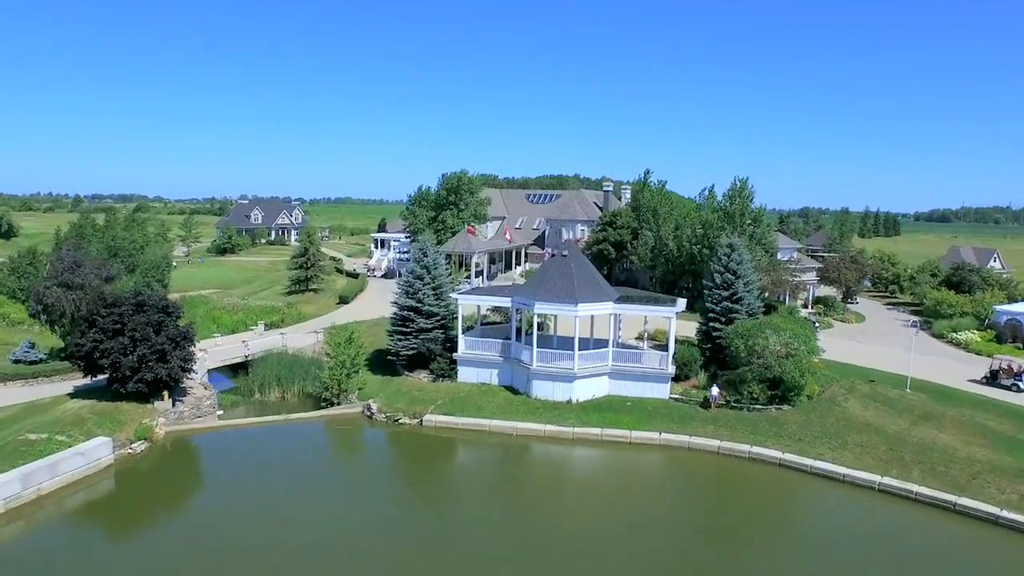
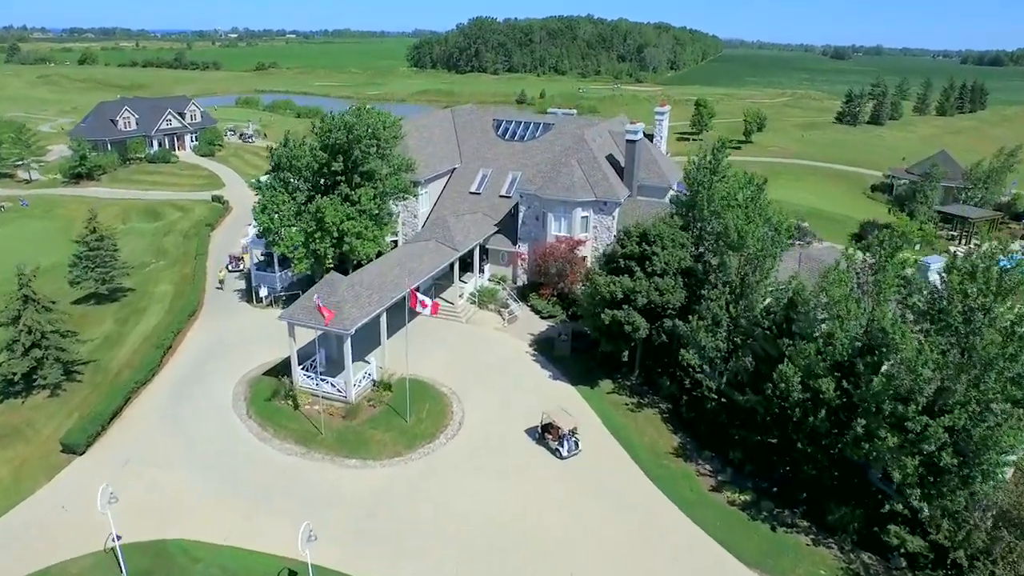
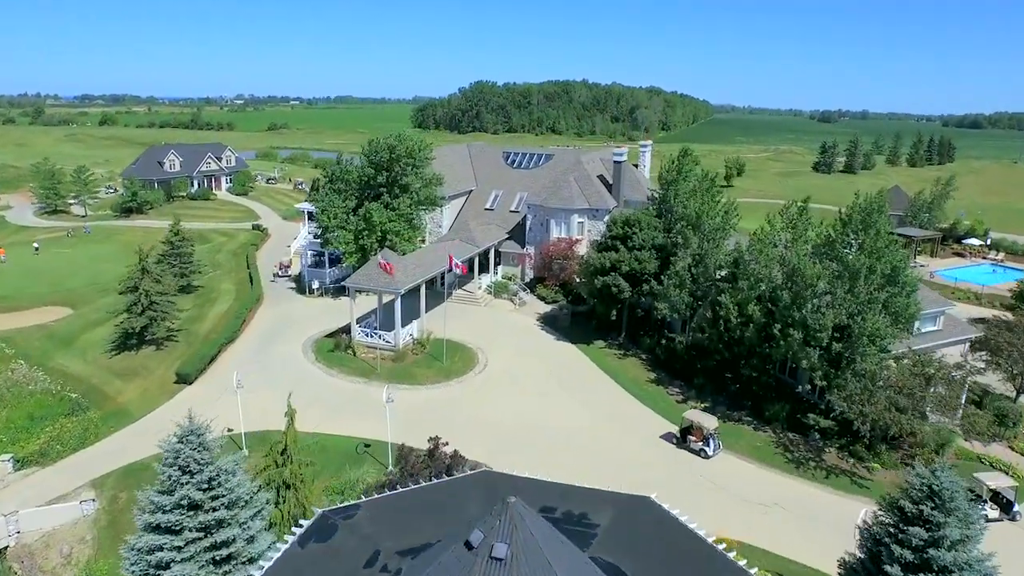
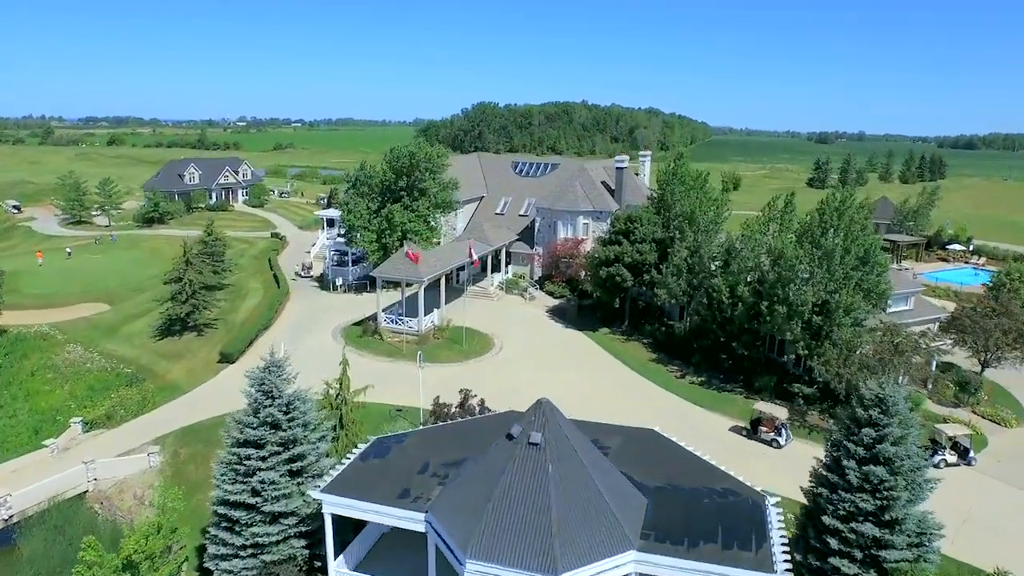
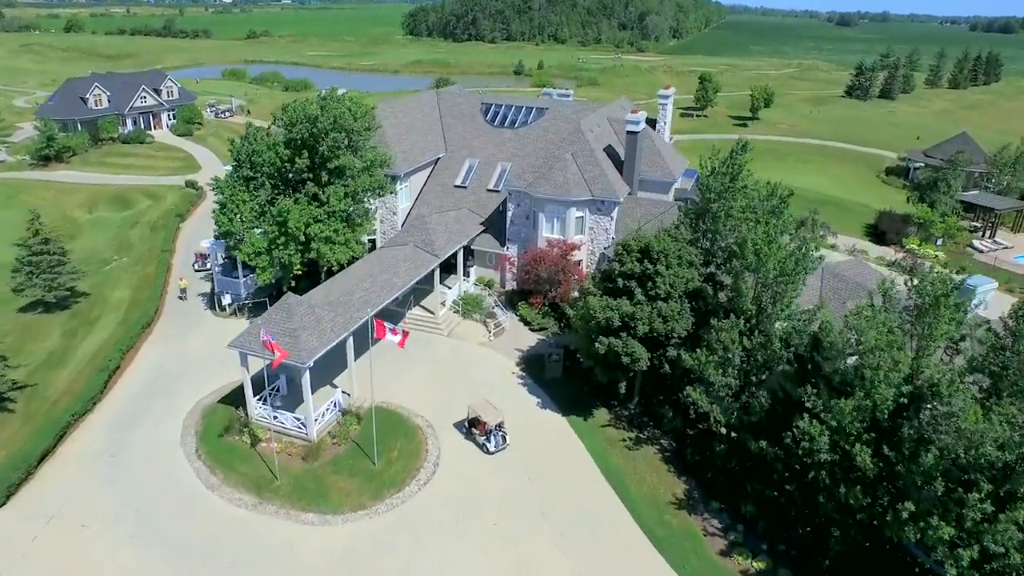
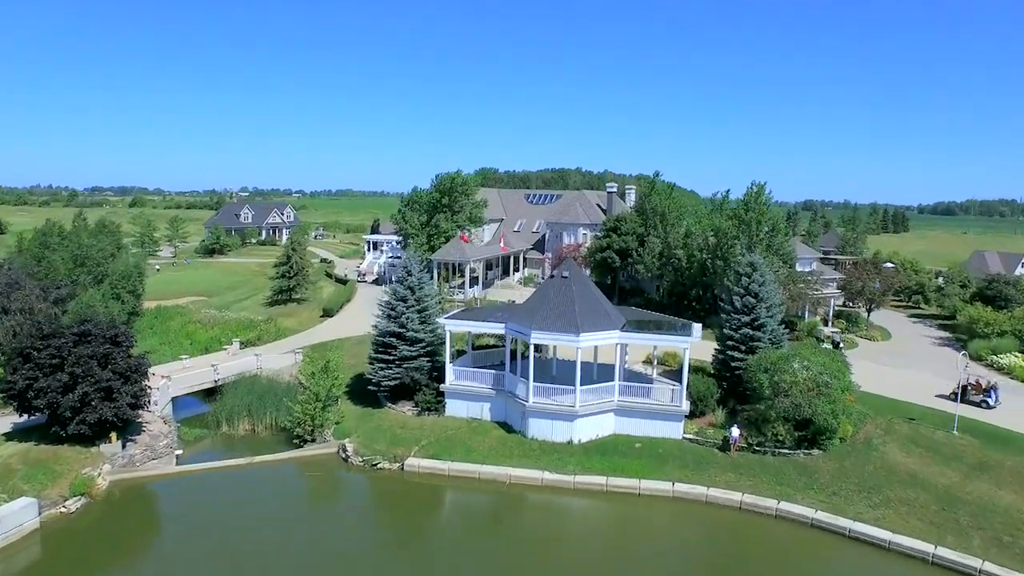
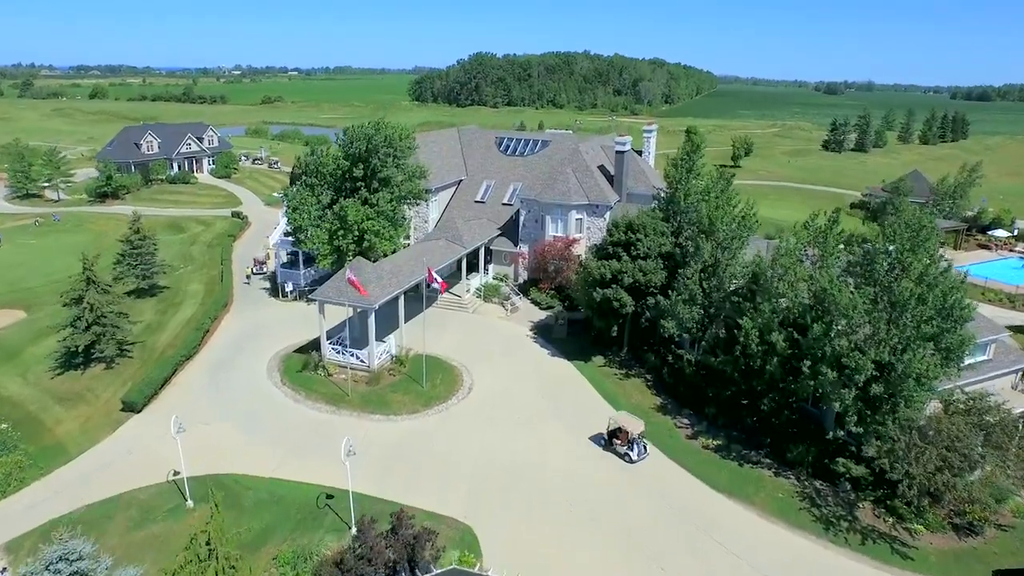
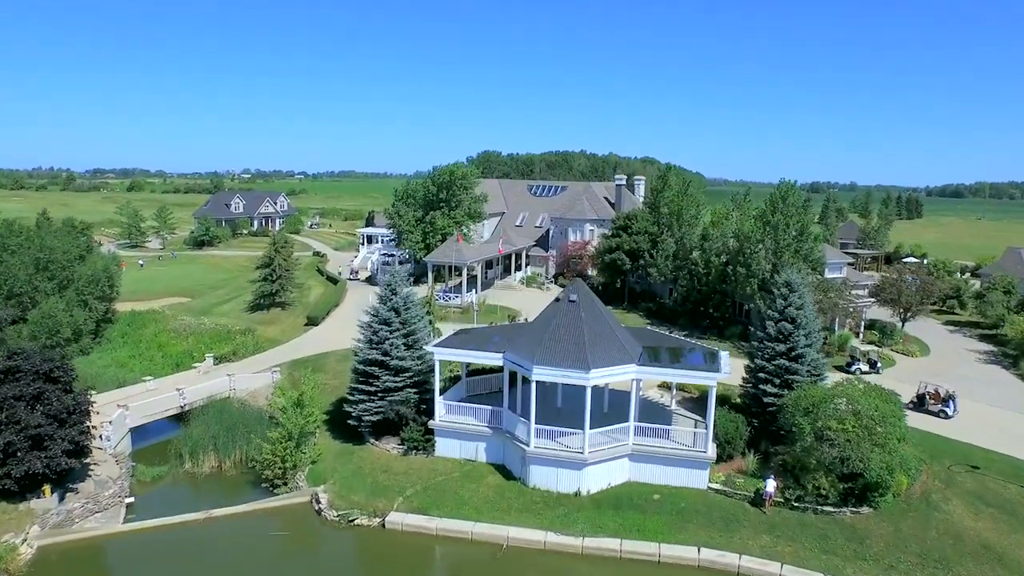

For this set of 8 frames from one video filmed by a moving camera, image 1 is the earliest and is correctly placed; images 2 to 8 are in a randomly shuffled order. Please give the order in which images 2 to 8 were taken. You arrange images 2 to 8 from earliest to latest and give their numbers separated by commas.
6, 8, 4, 3, 7, 2, 5
